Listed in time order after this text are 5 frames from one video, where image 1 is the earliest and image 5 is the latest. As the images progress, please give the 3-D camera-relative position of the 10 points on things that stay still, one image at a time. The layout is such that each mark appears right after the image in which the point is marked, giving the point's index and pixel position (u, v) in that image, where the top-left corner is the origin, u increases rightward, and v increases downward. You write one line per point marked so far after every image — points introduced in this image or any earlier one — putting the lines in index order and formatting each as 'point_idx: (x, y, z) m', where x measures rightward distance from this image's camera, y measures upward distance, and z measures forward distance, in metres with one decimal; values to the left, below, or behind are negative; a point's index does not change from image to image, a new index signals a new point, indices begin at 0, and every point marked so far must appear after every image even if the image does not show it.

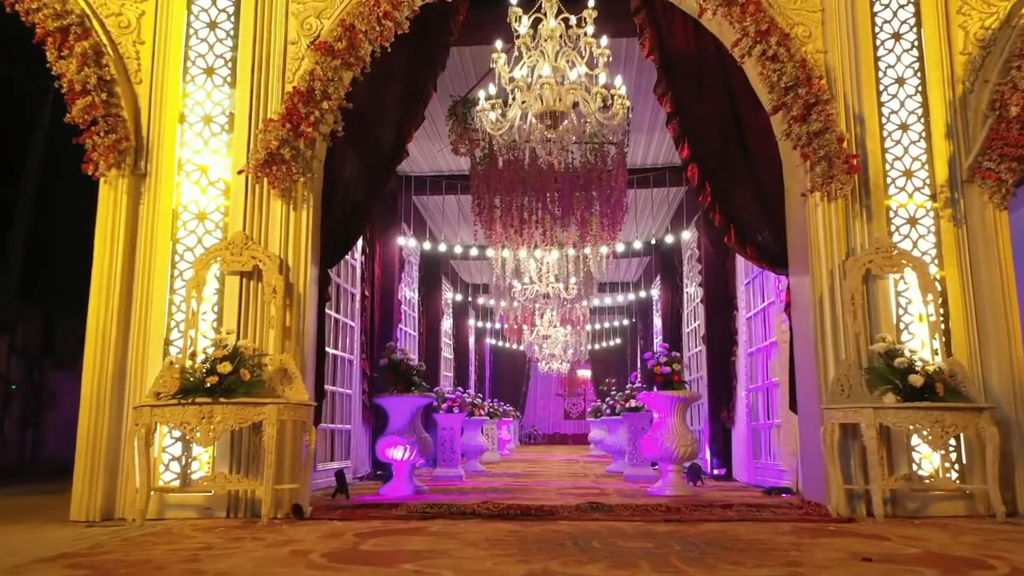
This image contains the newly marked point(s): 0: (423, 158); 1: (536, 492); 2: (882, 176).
0: (-0.9, +1.4, +8.5) m
1: (+0.2, -1.5, +6.0) m
2: (+1.9, +0.6, +4.3) m
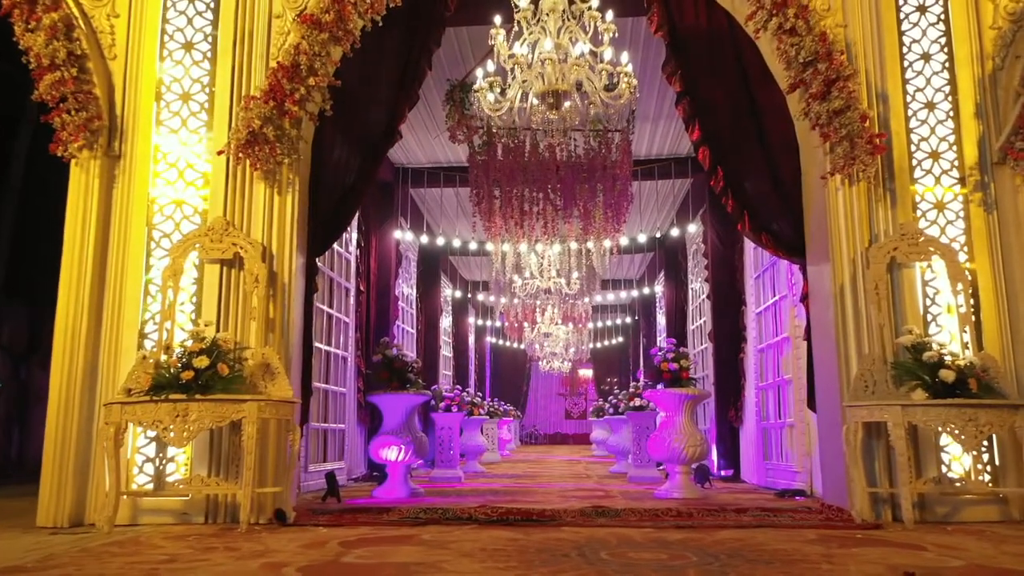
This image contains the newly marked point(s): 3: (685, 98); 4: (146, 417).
0: (-0.9, +1.4, +8.2) m
1: (+0.2, -1.4, +5.7) m
2: (+1.9, +0.6, +4.0) m
3: (+0.9, +1.0, +4.4) m
4: (-1.5, -0.5, +3.4) m
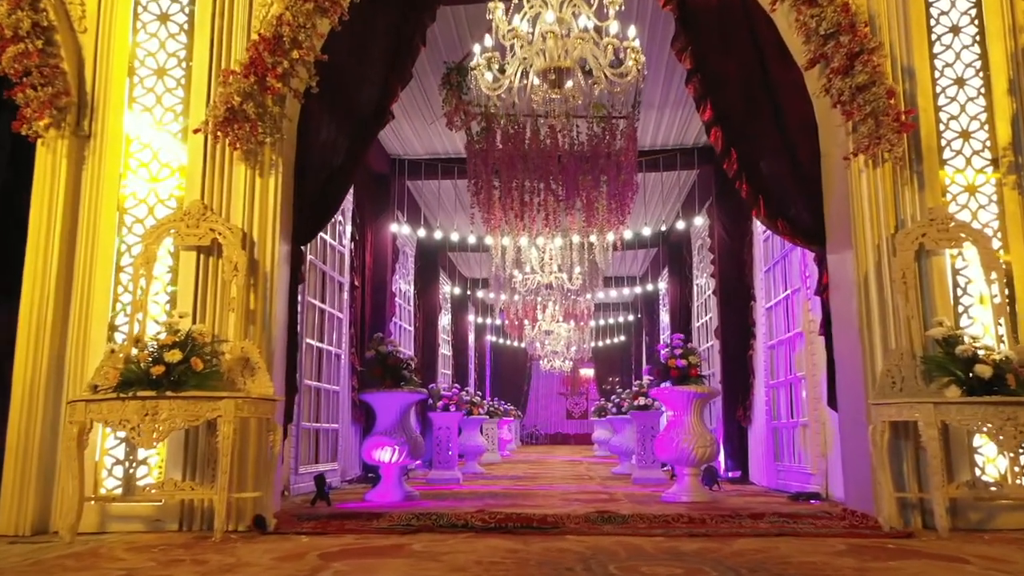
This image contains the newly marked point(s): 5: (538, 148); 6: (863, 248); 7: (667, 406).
0: (-0.9, +1.5, +8.0) m
1: (+0.2, -1.4, +5.4) m
2: (+1.9, +0.7, +3.7) m
3: (+0.9, +1.1, +4.2) m
4: (-1.5, -0.5, +3.1) m
5: (+0.2, +1.1, +6.3) m
6: (+1.6, +0.2, +3.7) m
7: (+1.0, -0.8, +5.4) m
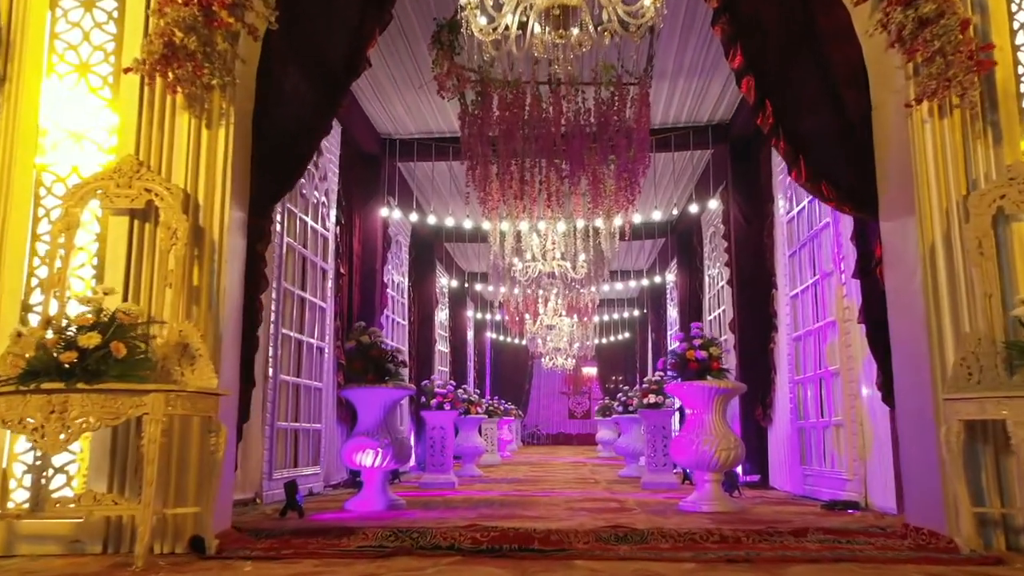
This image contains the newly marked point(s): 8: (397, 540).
0: (-0.9, +1.6, +7.4) m
1: (+0.2, -1.3, +4.8) m
2: (+1.9, +0.8, +3.1) m
3: (+0.9, +1.2, +3.6) m
4: (-1.5, -0.4, +2.5) m
5: (+0.2, +1.2, +5.7) m
6: (+1.6, +0.3, +3.1) m
7: (+1.0, -0.7, +4.8) m
8: (-0.4, -0.9, +3.1) m
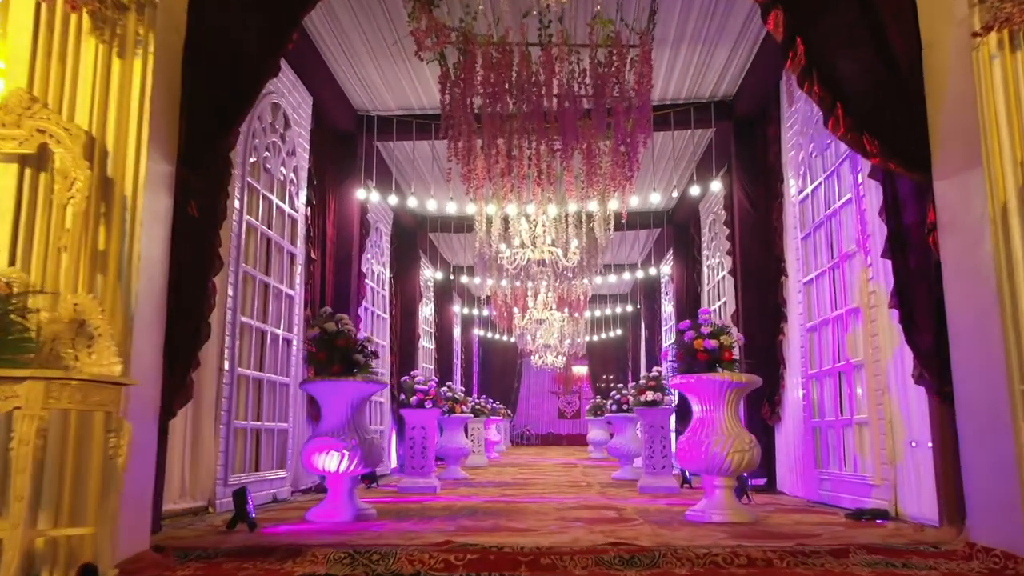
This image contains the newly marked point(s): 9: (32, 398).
0: (-1.0, +1.7, +6.8) m
1: (+0.1, -1.2, +4.3) m
2: (+1.9, +0.9, +2.6) m
3: (+0.9, +1.3, +3.0) m
4: (-1.6, -0.3, +1.9) m
5: (+0.1, +1.3, +5.2) m
6: (+1.5, +0.4, +2.5) m
7: (+0.9, -0.6, +4.3) m
8: (-0.5, -0.8, +2.5) m
9: (-1.2, -0.3, +2.0) m
